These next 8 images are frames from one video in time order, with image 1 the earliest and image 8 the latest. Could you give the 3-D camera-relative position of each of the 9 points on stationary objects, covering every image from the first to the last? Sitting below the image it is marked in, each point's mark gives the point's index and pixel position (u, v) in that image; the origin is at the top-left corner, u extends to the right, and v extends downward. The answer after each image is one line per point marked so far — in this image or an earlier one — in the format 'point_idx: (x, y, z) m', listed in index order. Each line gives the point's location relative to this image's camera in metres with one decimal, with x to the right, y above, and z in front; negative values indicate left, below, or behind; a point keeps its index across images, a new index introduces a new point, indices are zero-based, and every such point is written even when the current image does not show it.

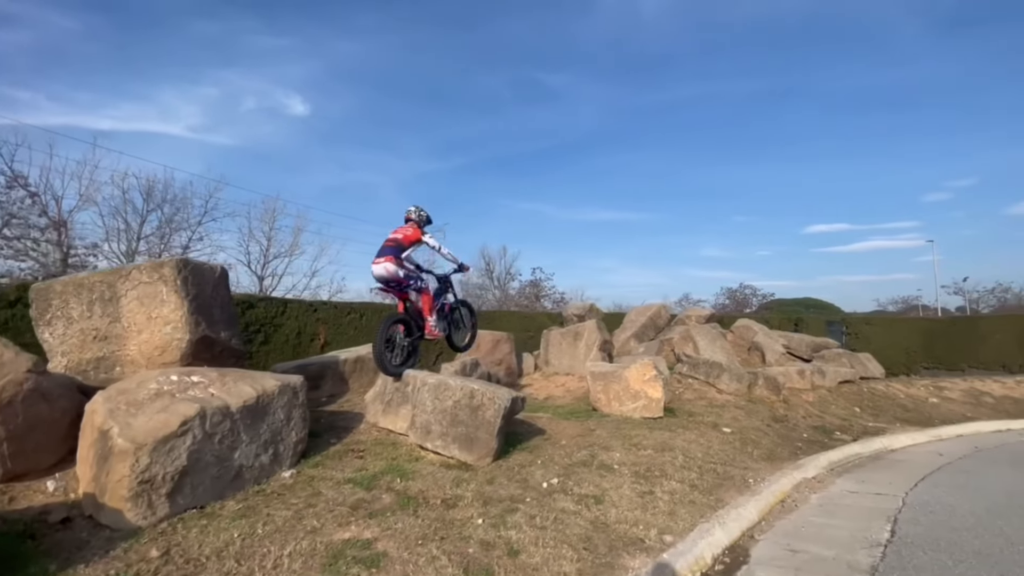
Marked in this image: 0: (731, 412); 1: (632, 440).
0: (+5.4, -3.0, +11.9) m
1: (+2.3, -2.9, +9.3) m
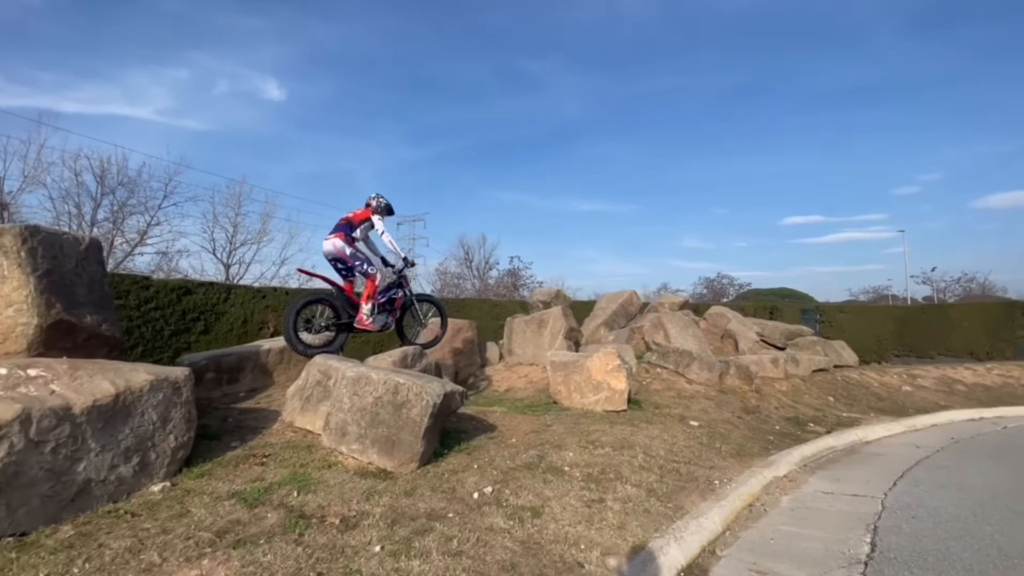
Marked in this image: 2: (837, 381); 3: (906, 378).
0: (+4.3, -2.6, +11.1) m
1: (+1.3, -2.6, +8.4) m
2: (+10.6, -3.0, +15.9) m
3: (+14.2, -3.2, +17.4) m
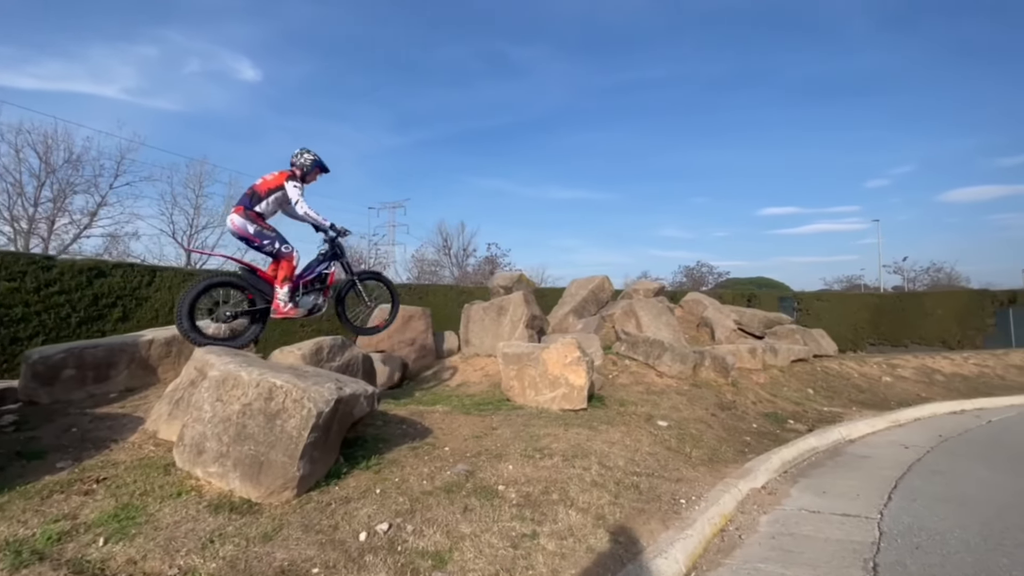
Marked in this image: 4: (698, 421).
0: (+3.3, -2.3, +9.9) m
1: (+0.4, -2.3, +7.1) m
2: (+9.4, -2.6, +15.0) m
3: (+12.9, -2.7, +16.6) m
4: (+3.5, -2.5, +9.2) m
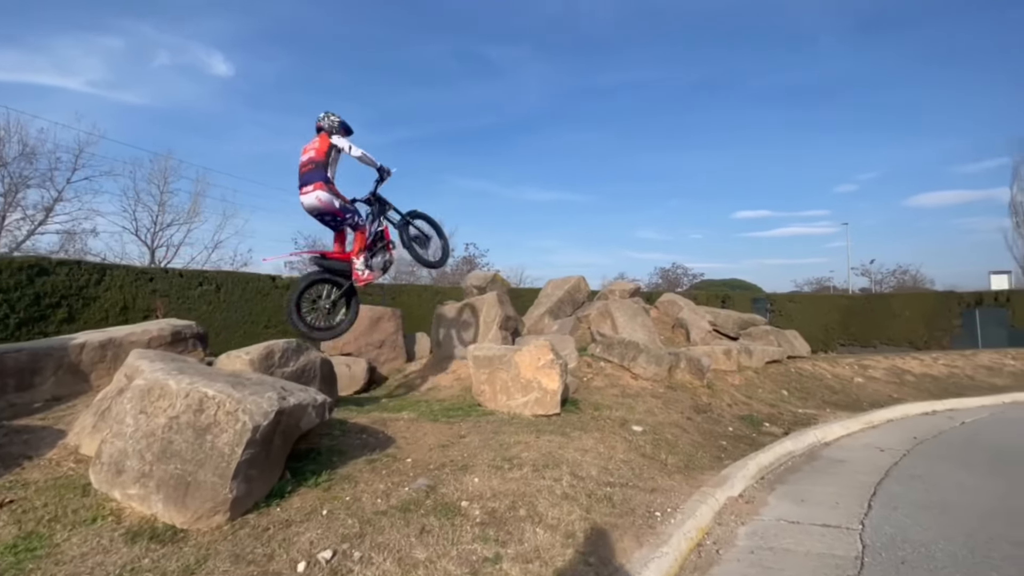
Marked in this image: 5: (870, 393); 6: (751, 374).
0: (+2.7, -2.3, +9.7) m
1: (-0.1, -2.3, +6.7) m
2: (+8.6, -2.6, +15.0) m
3: (+12.0, -2.8, +16.8) m
4: (+3.0, -2.5, +8.9) m
5: (+11.2, -3.3, +15.0) m
6: (+7.0, -2.5, +14.1) m
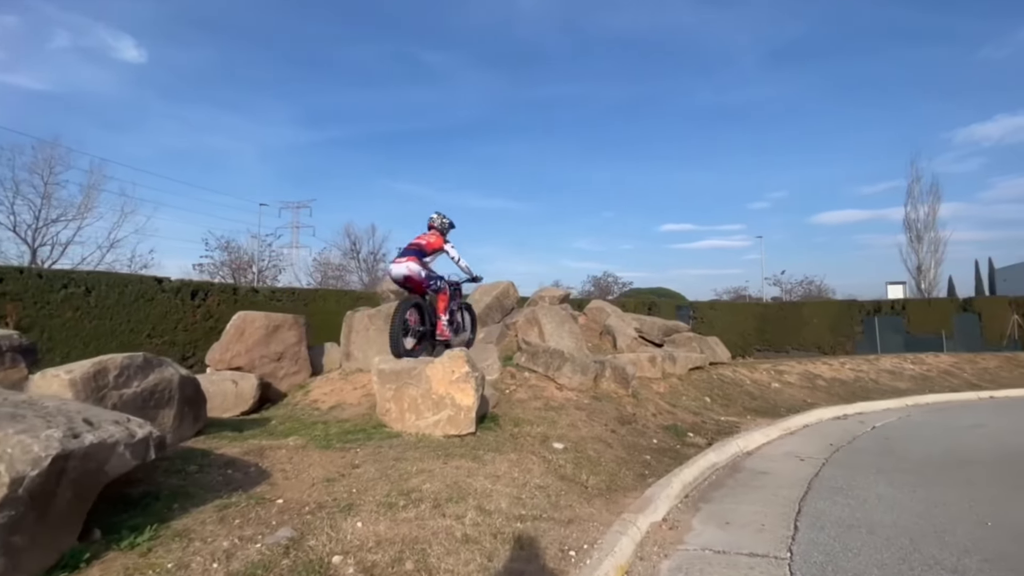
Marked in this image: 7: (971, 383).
0: (+1.1, -2.4, +9.0) m
1: (-1.3, -2.3, +5.8) m
2: (+6.2, -2.8, +15.1) m
3: (+9.4, -3.1, +17.3) m
4: (+1.5, -2.6, +8.3) m
5: (+8.8, -3.5, +15.5) m
6: (+4.7, -2.7, +13.9) m
7: (+19.0, -3.9, +19.9) m
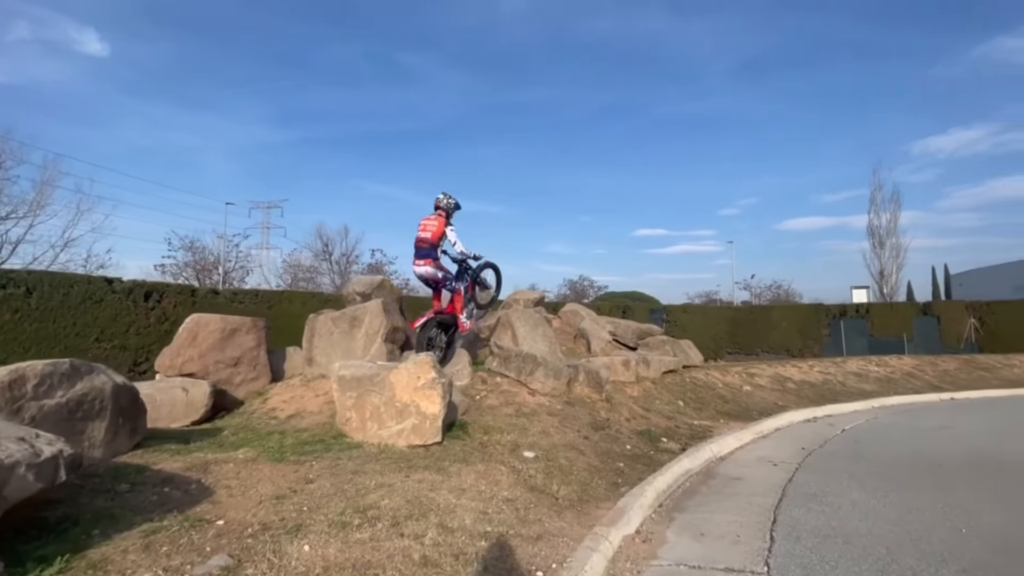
0: (+0.5, -2.4, +8.7) m
1: (-1.7, -2.3, +5.4) m
2: (+5.4, -2.9, +15.0) m
3: (+8.4, -3.2, +17.4) m
4: (+1.0, -2.7, +8.1) m
5: (+7.9, -3.6, +15.5) m
6: (+3.9, -2.8, +13.8) m
7: (+17.8, -4.1, +20.5) m
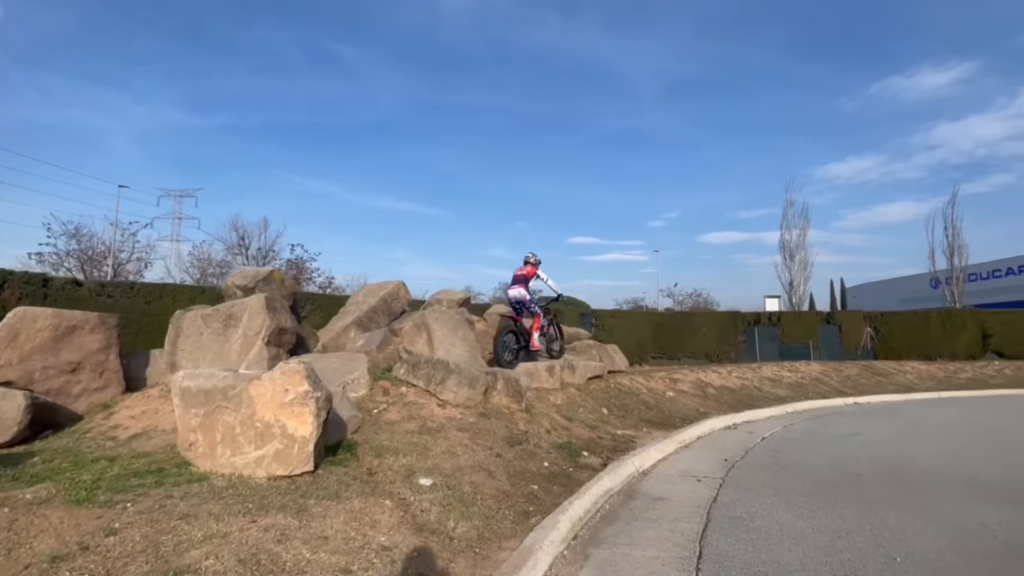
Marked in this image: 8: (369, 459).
0: (-1.0, -2.4, +7.6) m
1: (-2.7, -2.2, +3.9) m
2: (+2.9, -3.0, +14.4) m
3: (+5.6, -3.4, +17.2) m
4: (-0.5, -2.6, +7.0) m
5: (+5.3, -3.8, +15.3) m
6: (+1.7, -2.9, +13.1) m
7: (+14.5, -4.5, +21.6) m
8: (-1.9, -2.3, +6.5) m
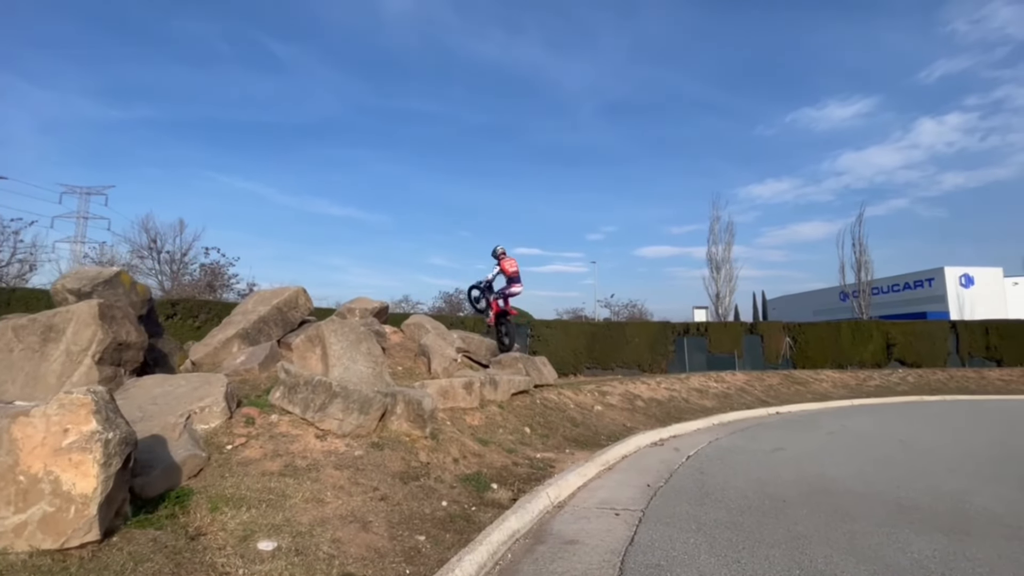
0: (-2.5, -2.5, +6.2) m
1: (-3.7, -2.2, +2.4) m
2: (+0.6, -3.3, +13.5) m
3: (+2.9, -3.7, +16.5) m
4: (-1.9, -2.7, +5.7) m
5: (+2.9, -4.1, +14.6) m
6: (-0.5, -3.1, +12.0) m
7: (+11.2, -5.1, +21.9) m
8: (-3.2, -2.3, +5.0) m
